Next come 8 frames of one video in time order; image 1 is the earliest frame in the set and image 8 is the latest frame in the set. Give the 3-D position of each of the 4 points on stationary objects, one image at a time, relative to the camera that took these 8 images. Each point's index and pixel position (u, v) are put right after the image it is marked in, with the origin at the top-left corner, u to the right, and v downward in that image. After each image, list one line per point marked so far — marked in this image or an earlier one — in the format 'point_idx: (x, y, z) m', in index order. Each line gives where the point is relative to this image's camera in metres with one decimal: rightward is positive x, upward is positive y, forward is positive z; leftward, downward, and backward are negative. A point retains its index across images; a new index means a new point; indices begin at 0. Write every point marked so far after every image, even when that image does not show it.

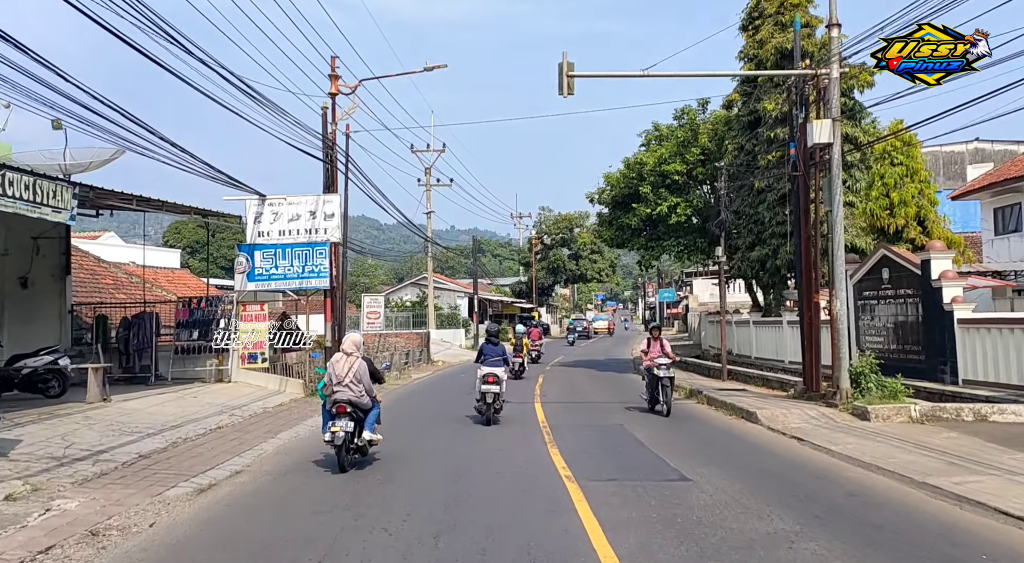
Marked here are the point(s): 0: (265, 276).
0: (-4.9, +0.1, +15.0) m
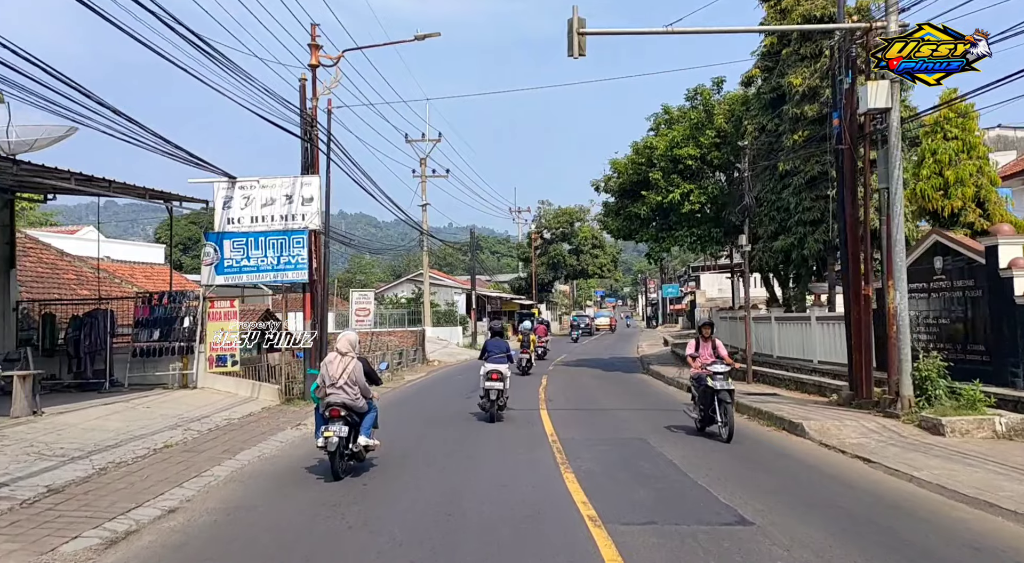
0: (-4.9, +0.2, +13.3) m
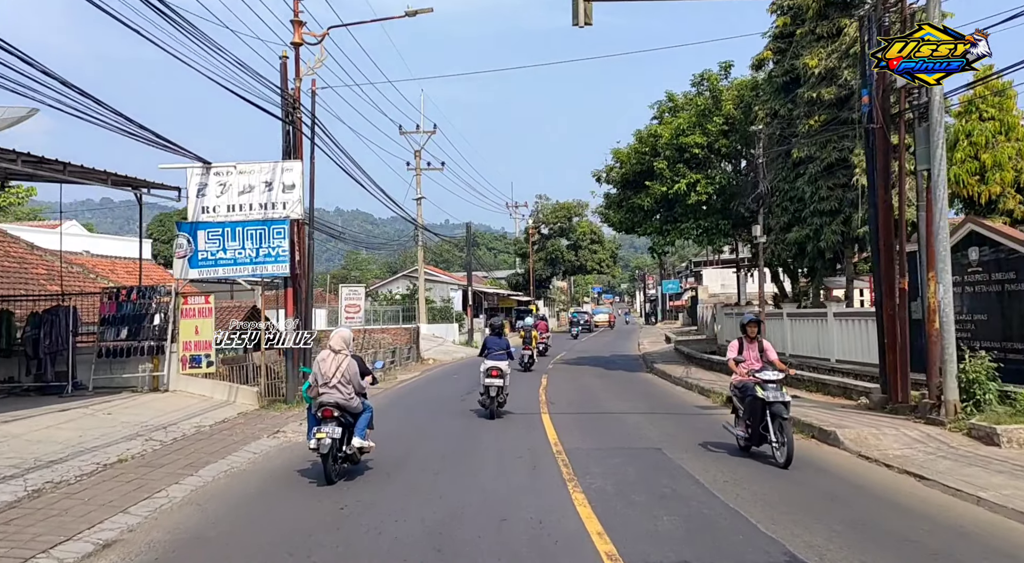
0: (-4.9, +0.3, +12.3) m
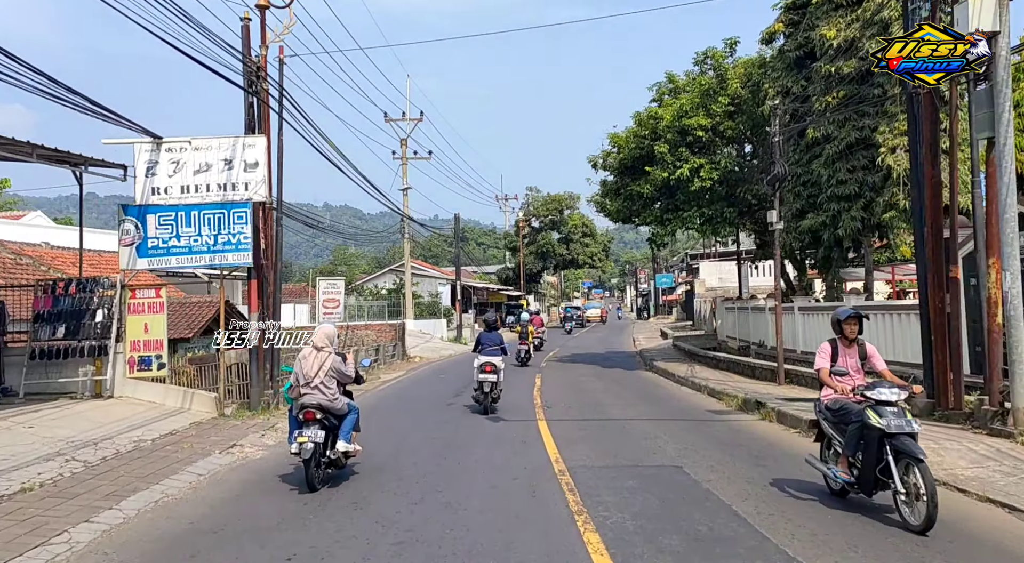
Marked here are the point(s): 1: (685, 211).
0: (-5.0, +0.4, +10.8) m
1: (+4.6, +1.9, +20.0) m
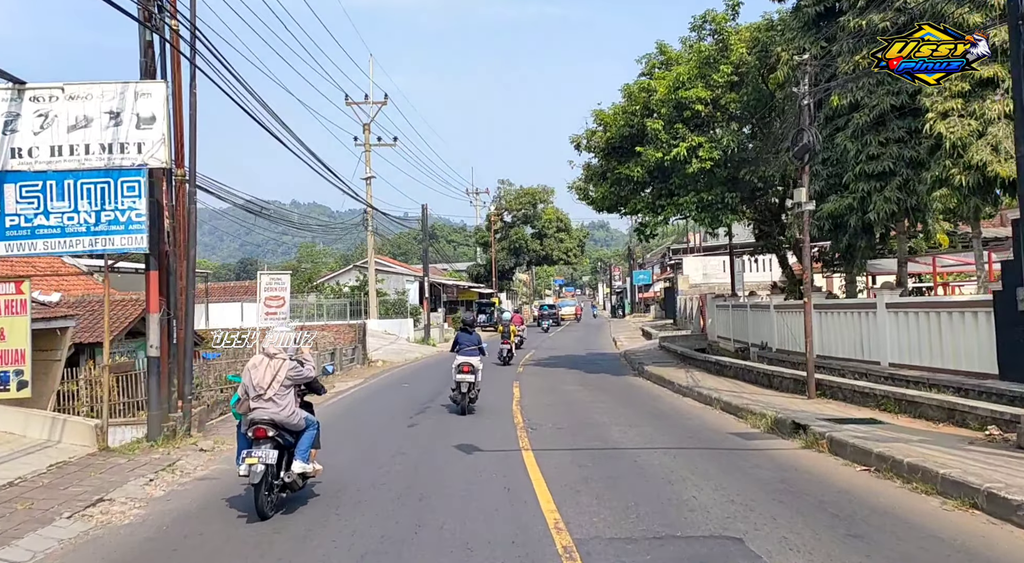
0: (-5.2, +0.5, +8.2) m
1: (+3.9, +2.0, +17.7) m
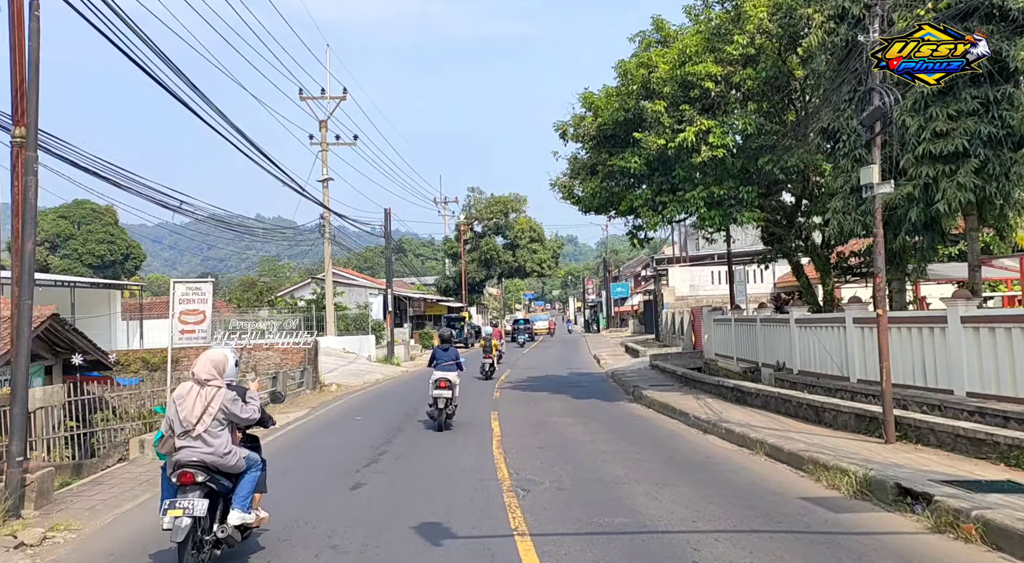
0: (-5.3, +0.5, +5.2) m
1: (+3.5, +1.8, +15.1) m
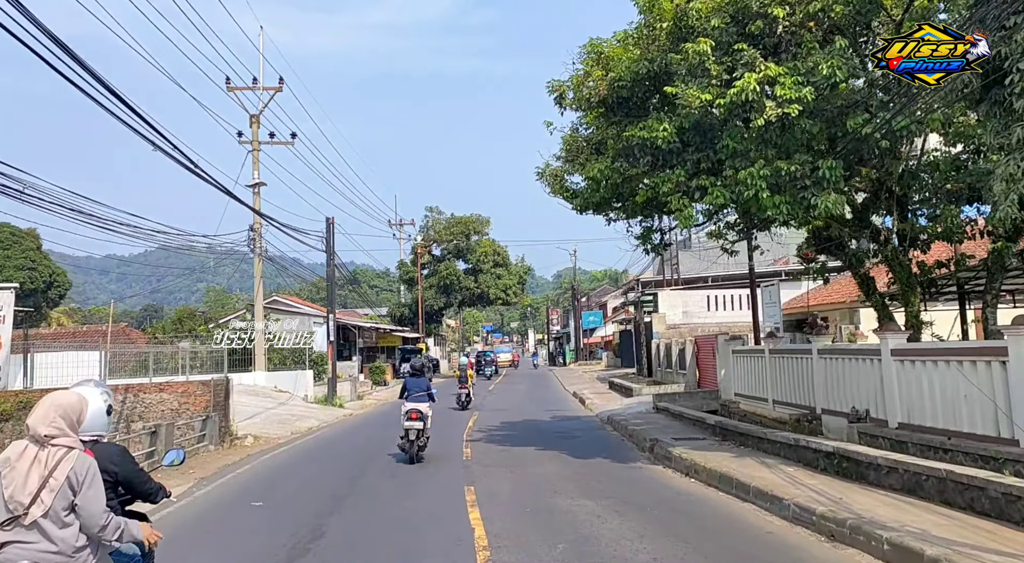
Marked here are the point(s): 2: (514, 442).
0: (-5.0, +0.8, +0.3) m
1: (+3.2, +1.6, +10.7) m
2: (0.0, -3.2, +15.2) m
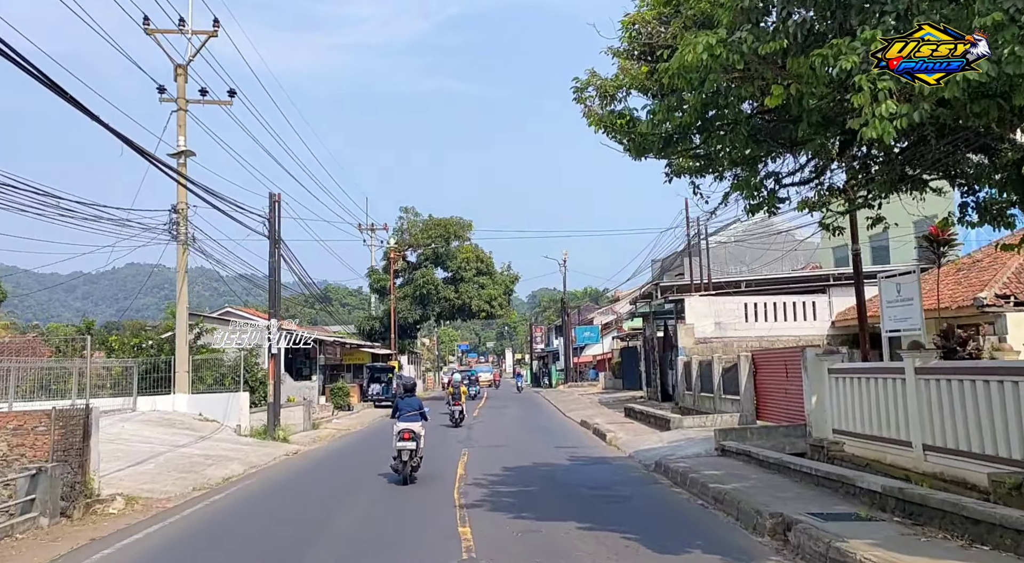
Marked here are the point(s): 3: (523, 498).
0: (-4.2, +1.5, -5.2) m
1: (+3.6, +2.0, +5.5) m
2: (+0.3, -2.9, +9.7) m
3: (+0.1, -3.0, +10.7) m
